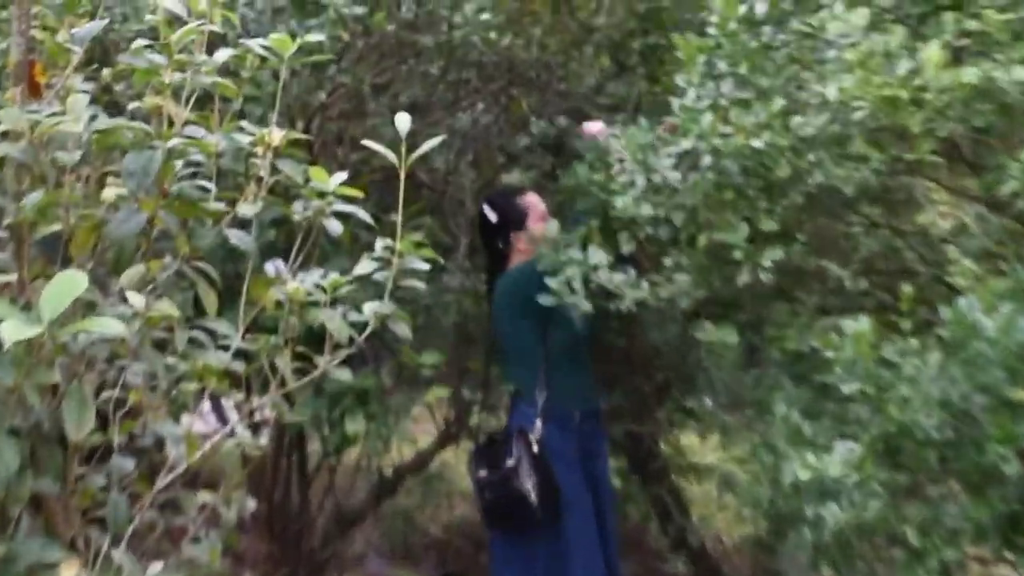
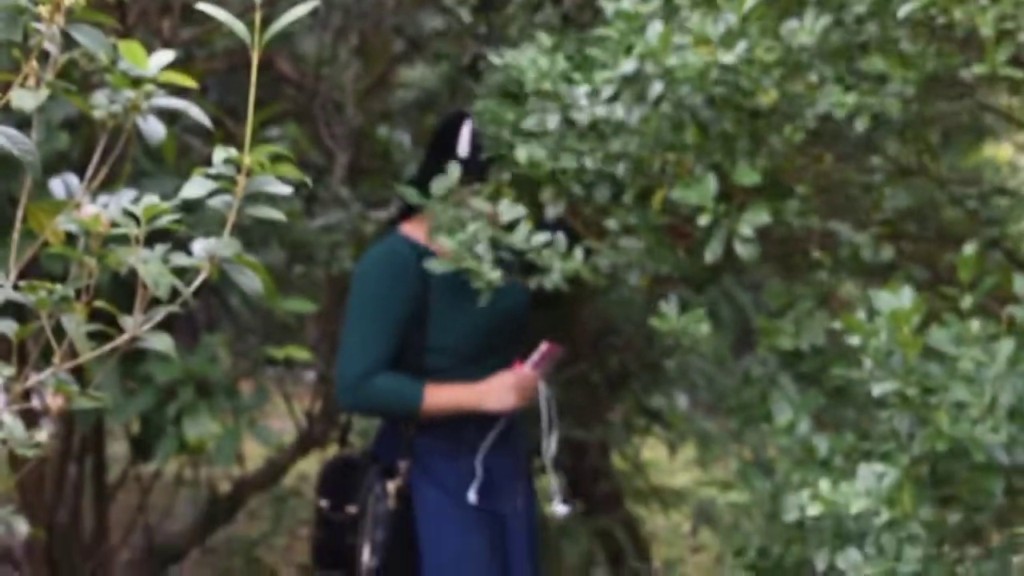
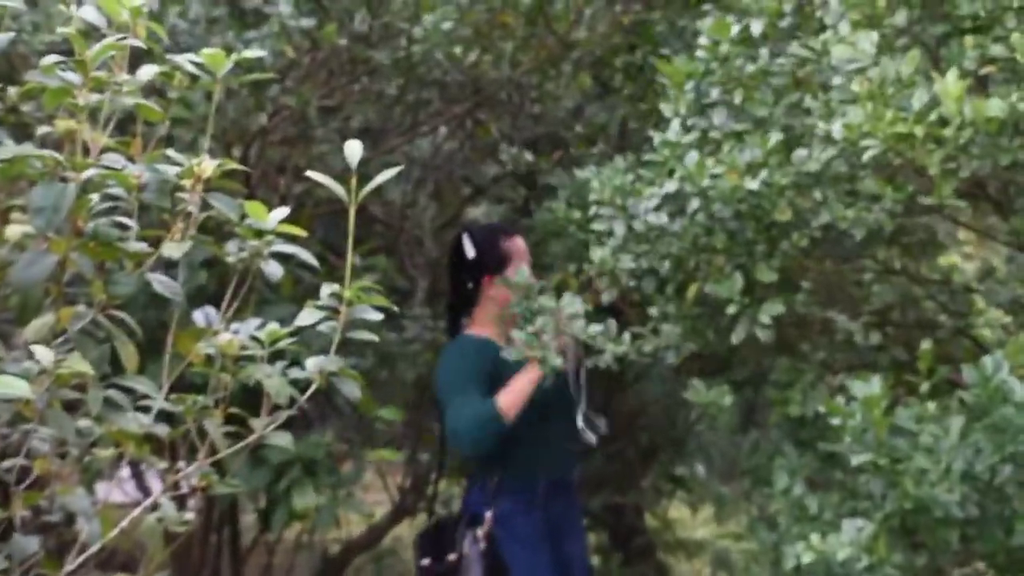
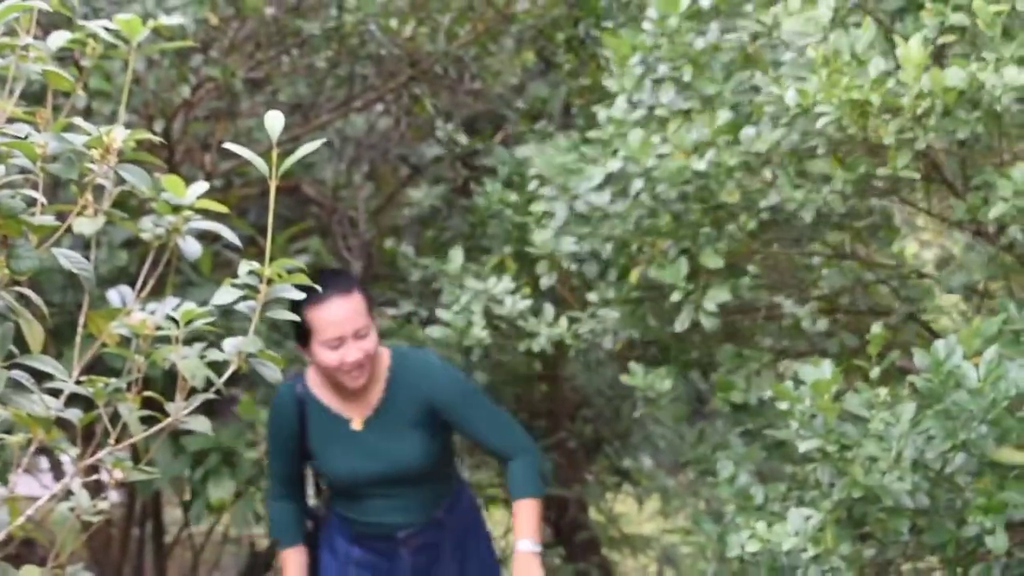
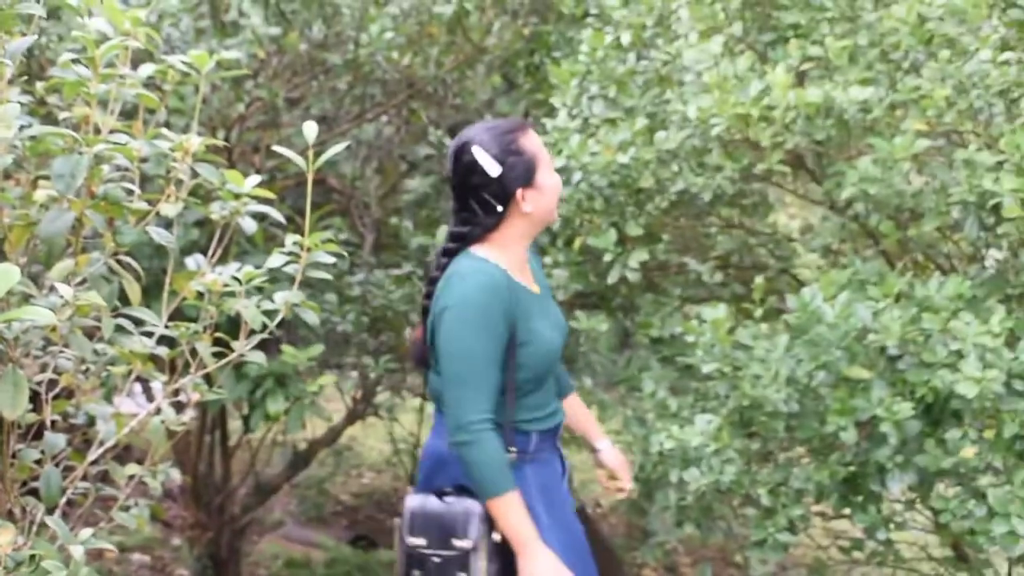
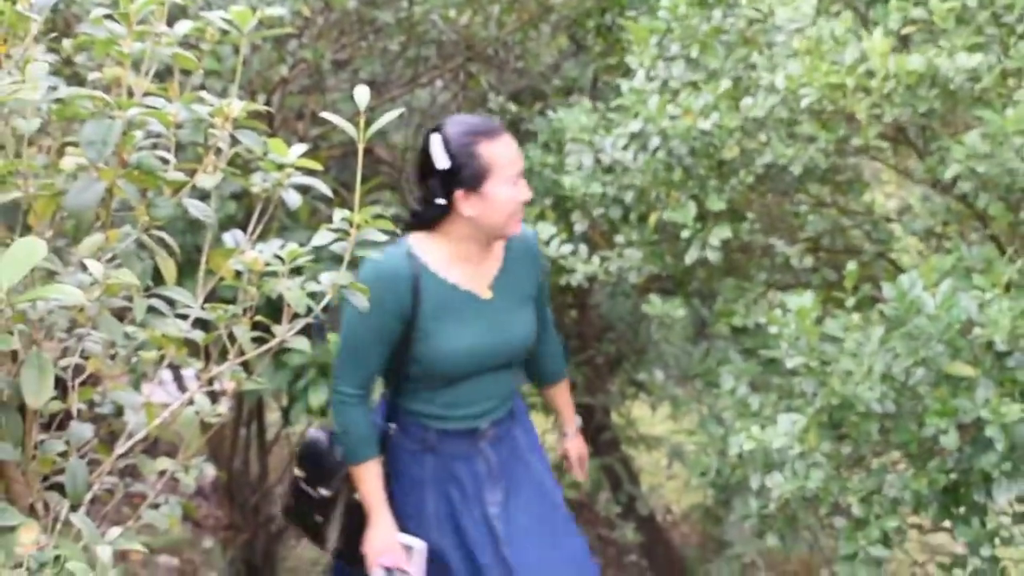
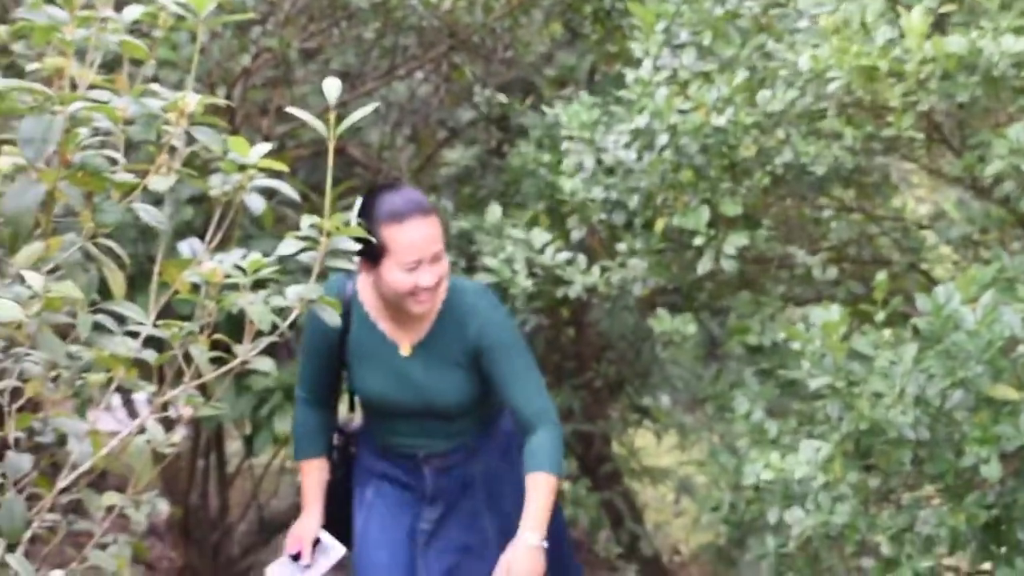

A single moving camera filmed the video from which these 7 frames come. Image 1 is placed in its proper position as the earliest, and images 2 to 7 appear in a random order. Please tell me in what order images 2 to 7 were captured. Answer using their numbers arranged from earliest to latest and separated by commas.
3, 2, 4, 7, 6, 5
